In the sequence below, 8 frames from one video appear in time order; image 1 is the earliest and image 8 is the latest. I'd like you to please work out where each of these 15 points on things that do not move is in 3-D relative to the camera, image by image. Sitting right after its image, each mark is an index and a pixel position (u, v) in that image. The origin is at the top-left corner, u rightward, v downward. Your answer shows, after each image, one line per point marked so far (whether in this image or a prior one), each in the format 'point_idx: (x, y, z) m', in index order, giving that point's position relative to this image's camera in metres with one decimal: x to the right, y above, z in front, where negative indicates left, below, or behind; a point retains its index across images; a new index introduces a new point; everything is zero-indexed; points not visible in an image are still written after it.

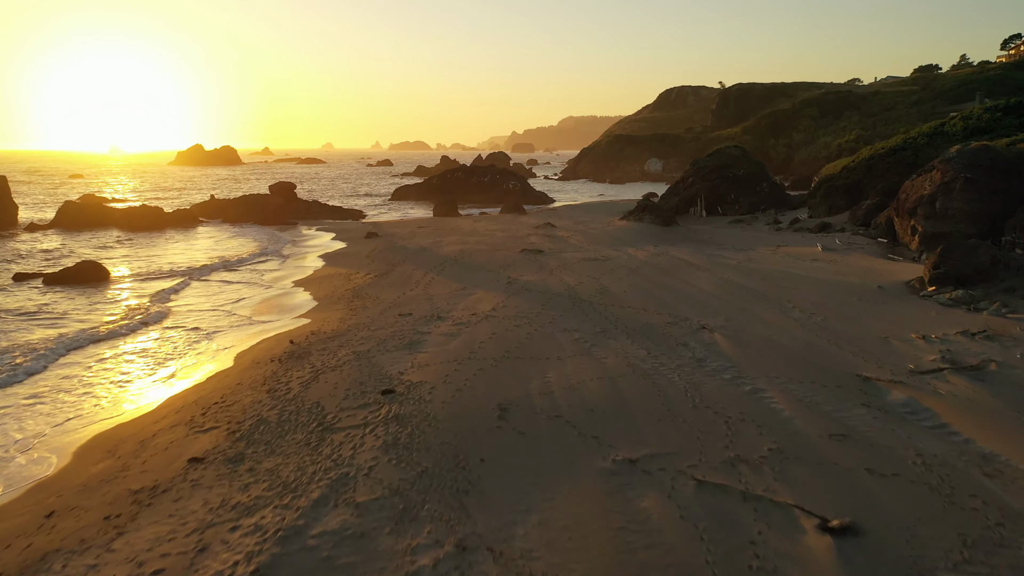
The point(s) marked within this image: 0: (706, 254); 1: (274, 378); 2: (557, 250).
0: (+7.1, +1.2, +19.4) m
1: (-4.1, -1.6, +9.1) m
2: (+1.6, +1.4, +19.6) m
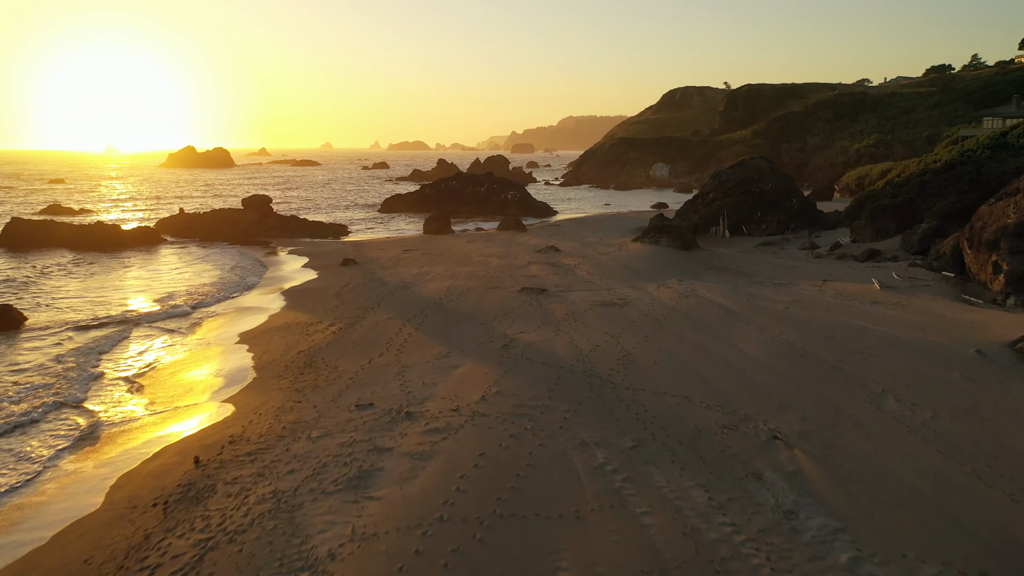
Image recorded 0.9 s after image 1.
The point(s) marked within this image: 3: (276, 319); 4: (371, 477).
0: (+7.1, -0.2, +16.2) m
1: (-4.2, -3.0, +5.9) m
2: (+1.6, 0.0, +16.5) m
3: (-6.6, -0.9, +14.7) m
4: (-1.8, -2.5, +6.9) m
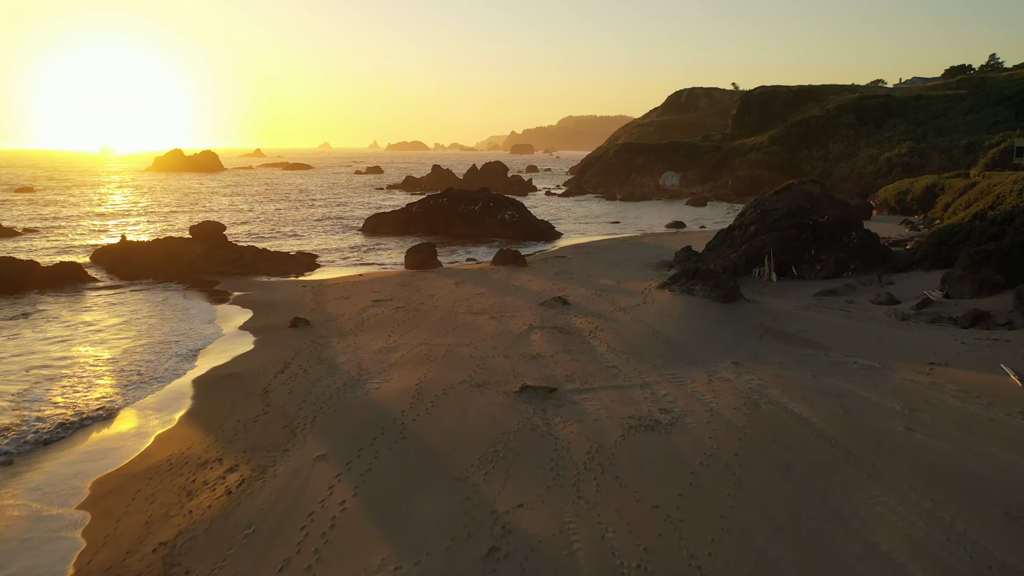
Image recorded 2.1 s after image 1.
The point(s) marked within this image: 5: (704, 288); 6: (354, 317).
0: (+7.0, -2.3, +11.6) m
1: (-4.3, -5.1, +1.3) m
2: (+1.5, -2.1, +11.9) m
3: (-6.7, -3.0, +10.1) m
4: (-1.9, -4.6, +2.3) m
5: (+6.7, 0.0, +18.4) m
6: (-5.1, -1.0, +17.0) m
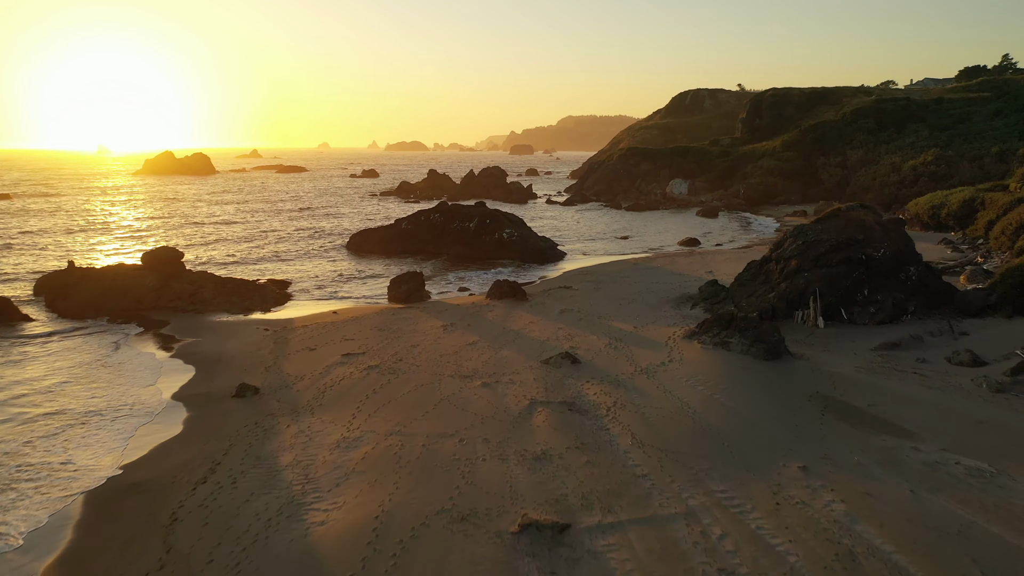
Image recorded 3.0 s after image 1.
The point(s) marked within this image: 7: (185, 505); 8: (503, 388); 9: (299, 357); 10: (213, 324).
0: (+6.9, -3.8, +8.5) m
1: (-4.3, -6.7, -1.9) m
2: (+1.4, -3.6, +8.7) m
3: (-6.8, -4.6, +6.9) m
4: (-2.0, -6.2, -0.9) m
5: (+6.6, -1.5, +15.3) m
6: (-5.2, -2.5, +13.9) m
7: (-5.7, -3.8, +9.2) m
8: (-0.2, -2.5, +13.2) m
9: (-6.4, -2.0, +15.8) m
10: (-11.0, -1.3, +19.2) m
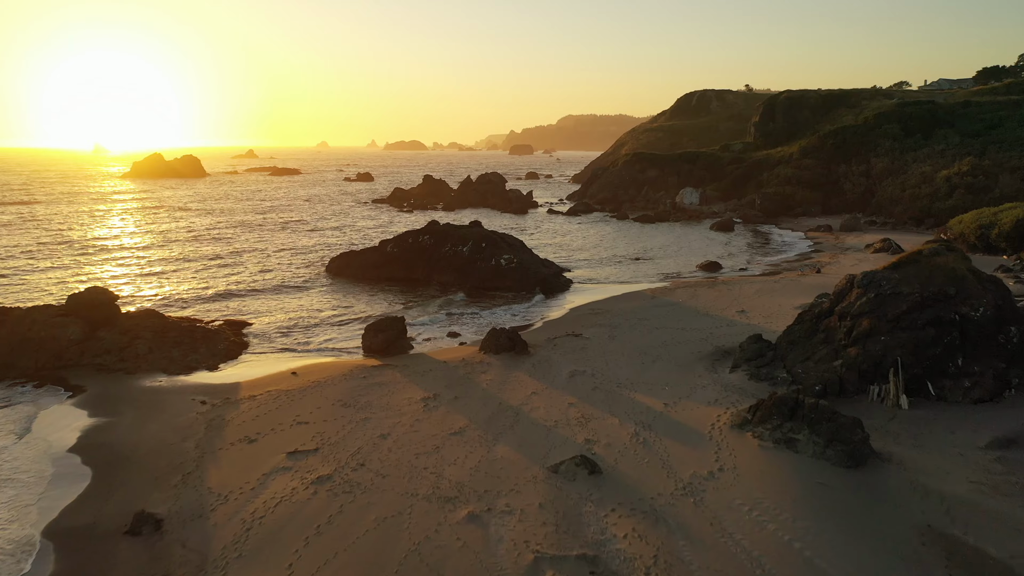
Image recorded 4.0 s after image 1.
0: (+6.8, -5.6, +4.8) m
1: (-4.4, -8.5, -5.6) m
2: (+1.4, -5.4, +5.0) m
3: (-6.8, -6.3, +3.2) m
4: (-2.0, -8.0, -4.6) m
5: (+6.6, -3.3, +11.6) m
6: (-5.3, -4.3, +10.2) m
7: (-5.8, -5.6, +5.6) m
8: (-0.3, -4.3, +9.5) m
9: (-6.4, -3.8, +12.1) m
10: (-11.1, -3.0, +15.6) m
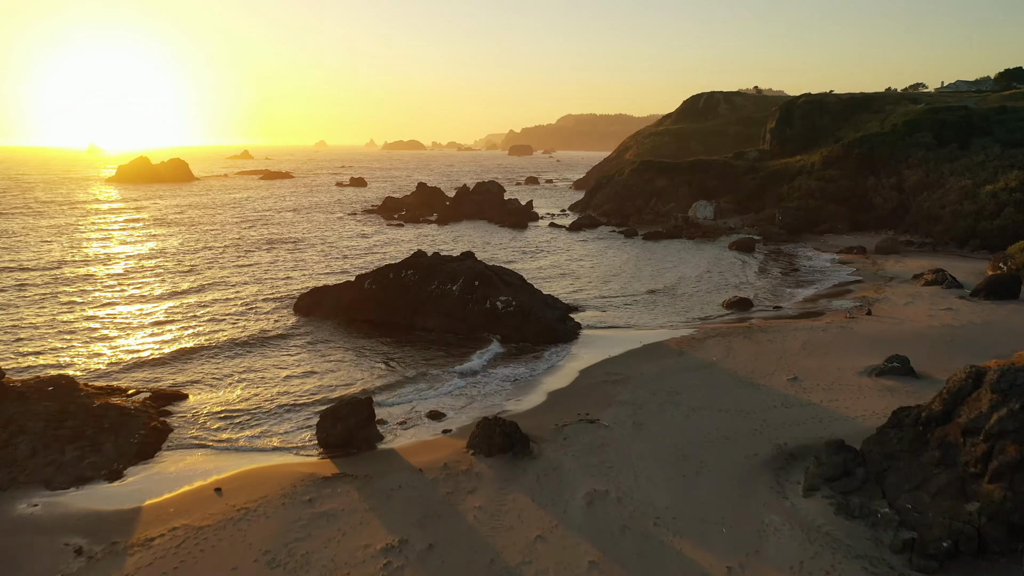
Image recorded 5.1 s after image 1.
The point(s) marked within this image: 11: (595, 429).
0: (+6.8, -7.7, +0.6) m
1: (-4.4, -10.6, -9.8) m
2: (+1.3, -7.5, +0.8) m
3: (-6.9, -8.5, -1.0) m
4: (-2.1, -10.1, -8.7) m
5: (+6.5, -5.4, +7.4) m
6: (-5.3, -6.4, +6.0) m
7: (-5.8, -7.7, +1.4) m
8: (-0.3, -6.4, +5.3) m
9: (-6.5, -5.9, +7.9) m
10: (-11.1, -5.1, +11.4) m
11: (+2.3, -3.9, +14.7) m
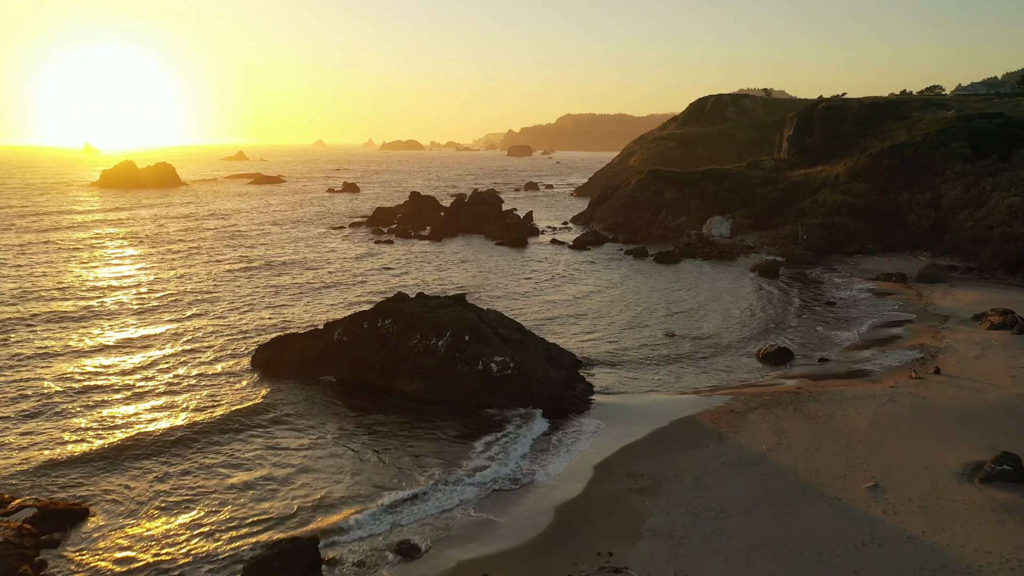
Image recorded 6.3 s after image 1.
0: (+6.8, -9.8, -3.4) m
1: (-4.4, -12.7, -13.8) m
2: (+1.3, -9.6, -3.2) m
3: (-6.9, -10.6, -5.0) m
4: (-2.1, -12.2, -12.8) m
5: (+6.5, -7.5, +3.4) m
6: (-5.4, -8.5, +1.9) m
7: (-5.9, -9.8, -2.7) m
8: (-0.4, -8.5, +1.3) m
9: (-6.5, -8.0, +3.8) m
10: (-11.2, -7.3, +7.3) m
11: (+2.2, -6.0, +10.6) m
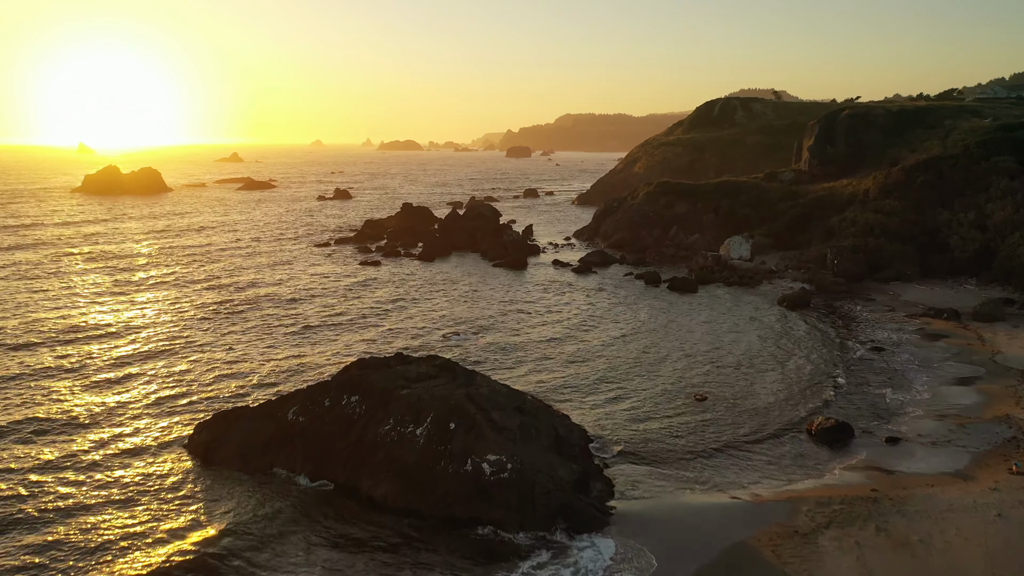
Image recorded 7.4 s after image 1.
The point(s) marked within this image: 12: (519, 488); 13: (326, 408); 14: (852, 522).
0: (+6.7, -12.1, -7.6) m
1: (-4.4, -15.0, -18.0) m
2: (+1.3, -11.9, -7.4) m
3: (-6.9, -12.8, -9.2) m
4: (-2.1, -14.5, -17.0) m
5: (+6.4, -9.7, -0.8) m
6: (-5.4, -10.7, -2.3) m
7: (-5.9, -12.0, -6.9) m
8: (-0.4, -10.7, -2.9) m
9: (-6.6, -10.2, -0.4) m
10: (-11.2, -9.5, +3.1) m
11: (+2.2, -8.2, +6.4) m
12: (+0.1, -5.5, +14.1) m
13: (-5.9, -3.8, +16.8) m
14: (+9.1, -6.2, +14.0) m
